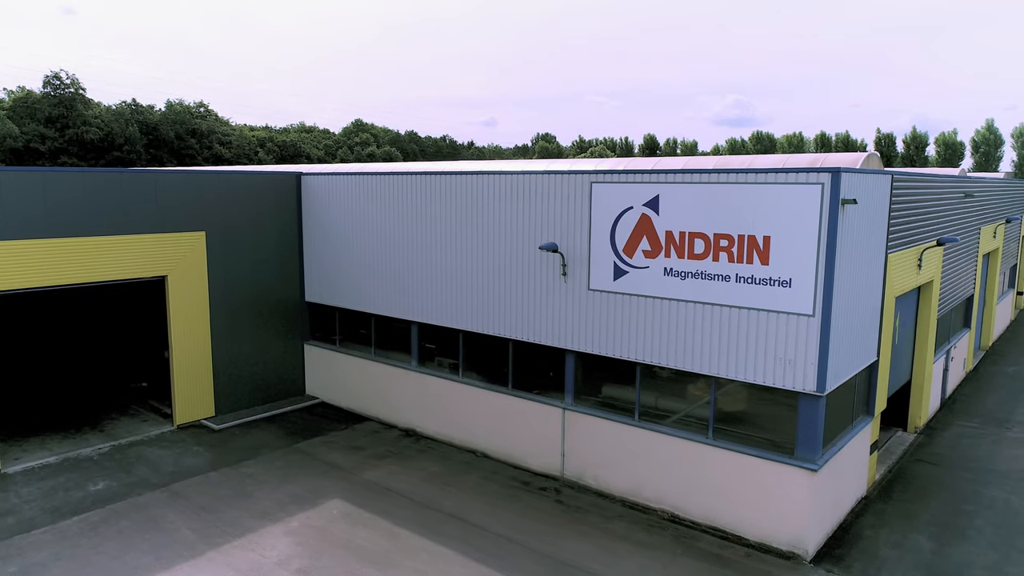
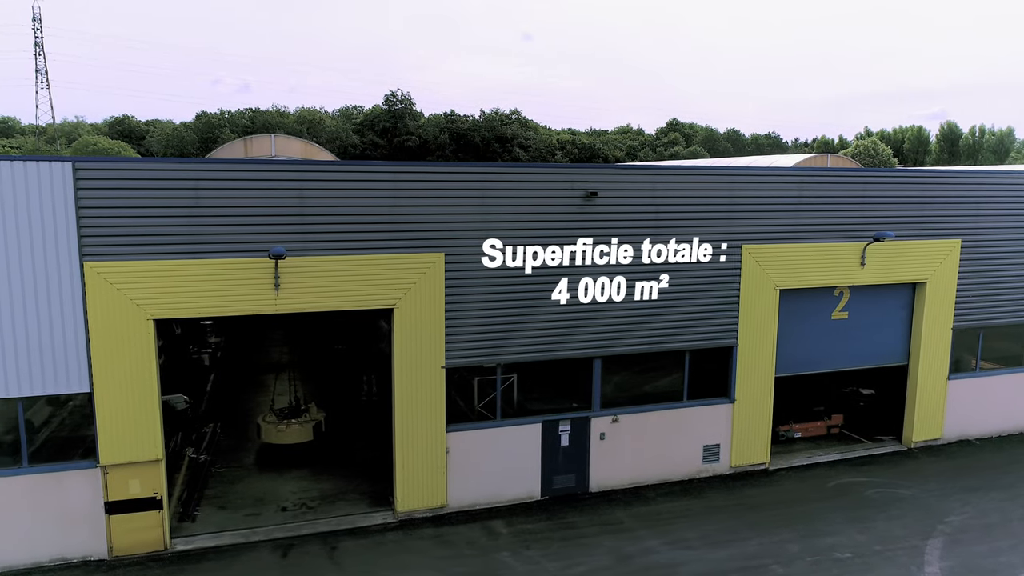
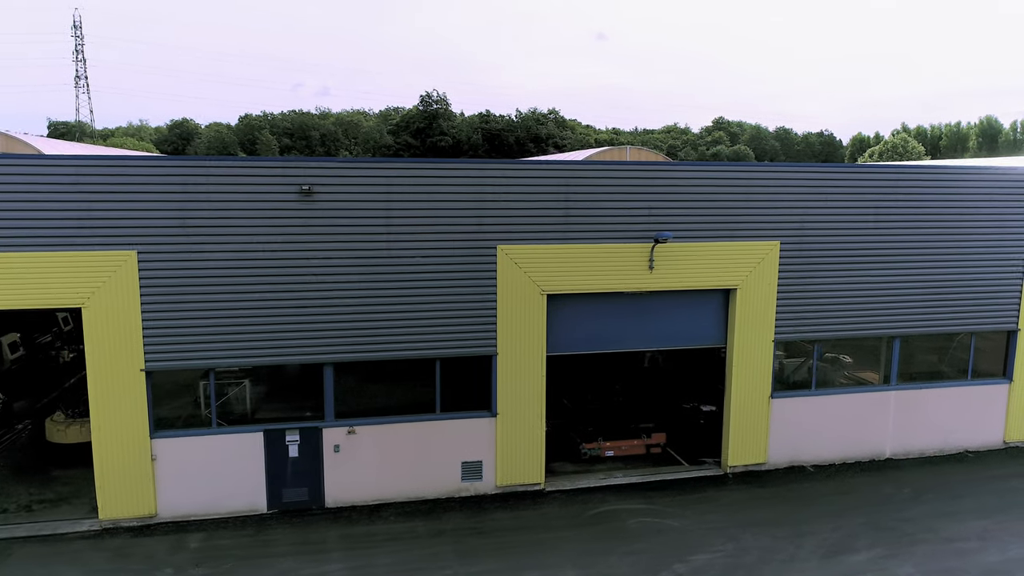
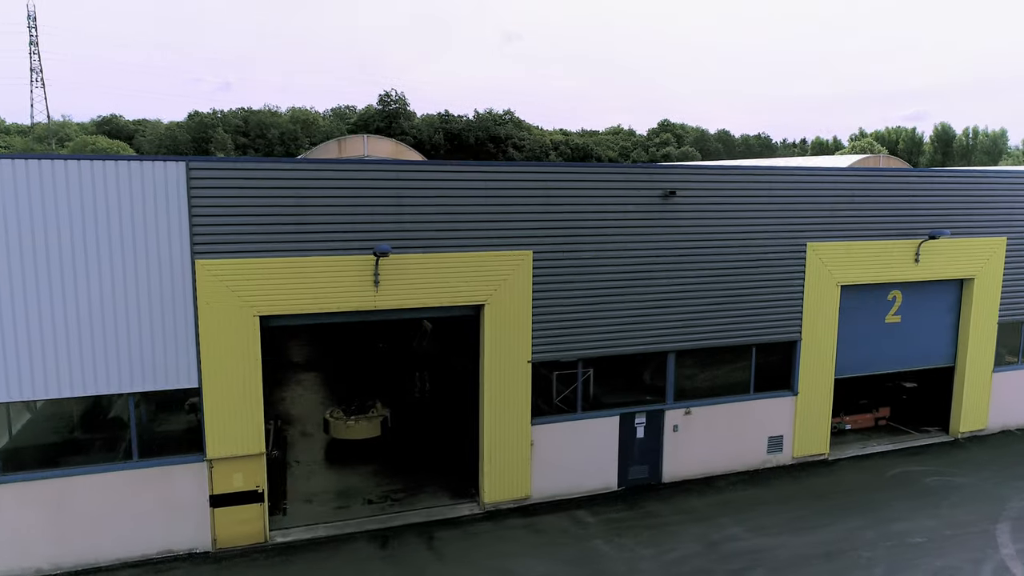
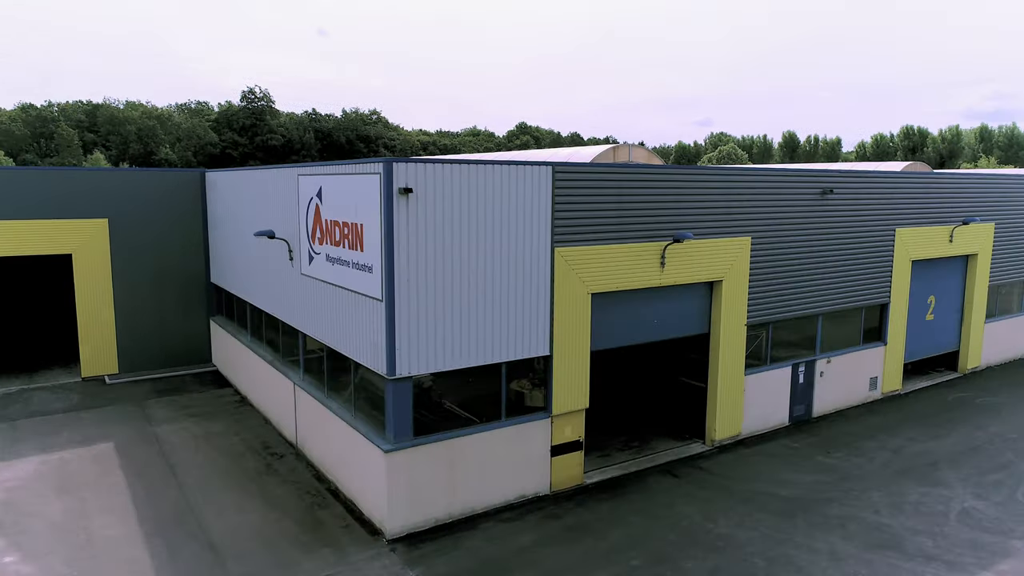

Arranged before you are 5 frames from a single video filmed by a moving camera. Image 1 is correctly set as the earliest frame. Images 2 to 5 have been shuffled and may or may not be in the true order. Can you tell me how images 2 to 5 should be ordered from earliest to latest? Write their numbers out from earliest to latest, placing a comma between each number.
5, 4, 2, 3
